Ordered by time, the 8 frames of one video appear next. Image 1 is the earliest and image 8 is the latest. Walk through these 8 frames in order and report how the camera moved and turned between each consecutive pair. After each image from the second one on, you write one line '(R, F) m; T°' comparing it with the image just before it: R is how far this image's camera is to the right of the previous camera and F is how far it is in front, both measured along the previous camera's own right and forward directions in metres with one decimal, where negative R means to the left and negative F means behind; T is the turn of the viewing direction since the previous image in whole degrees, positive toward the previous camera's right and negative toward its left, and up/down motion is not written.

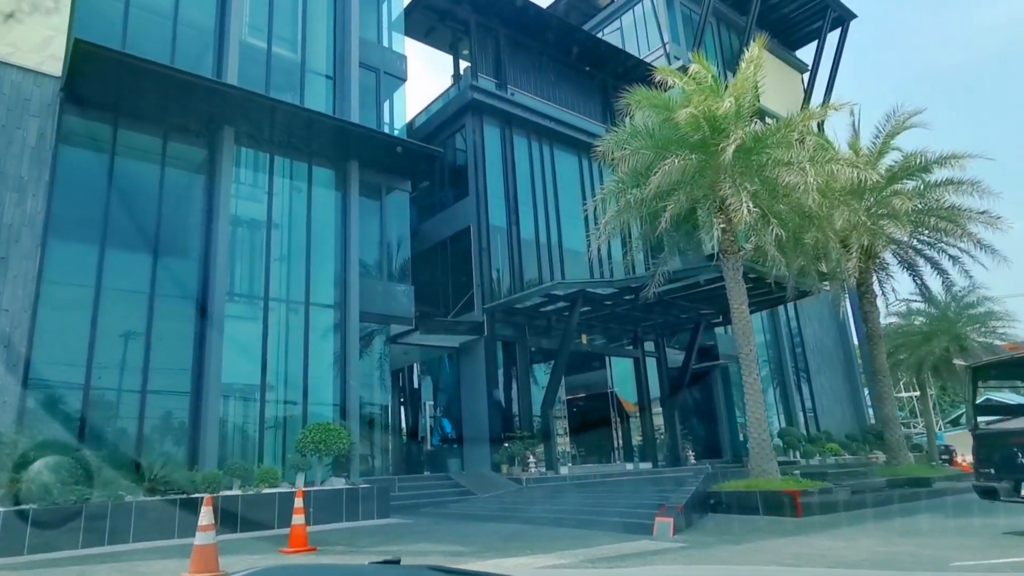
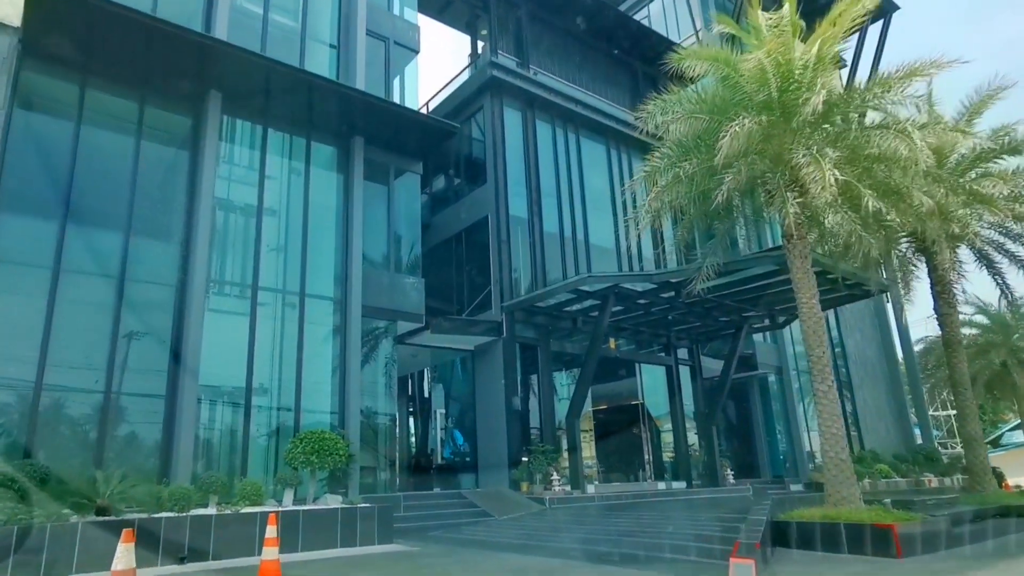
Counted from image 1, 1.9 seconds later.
(-0.3, +1.7) m; -2°
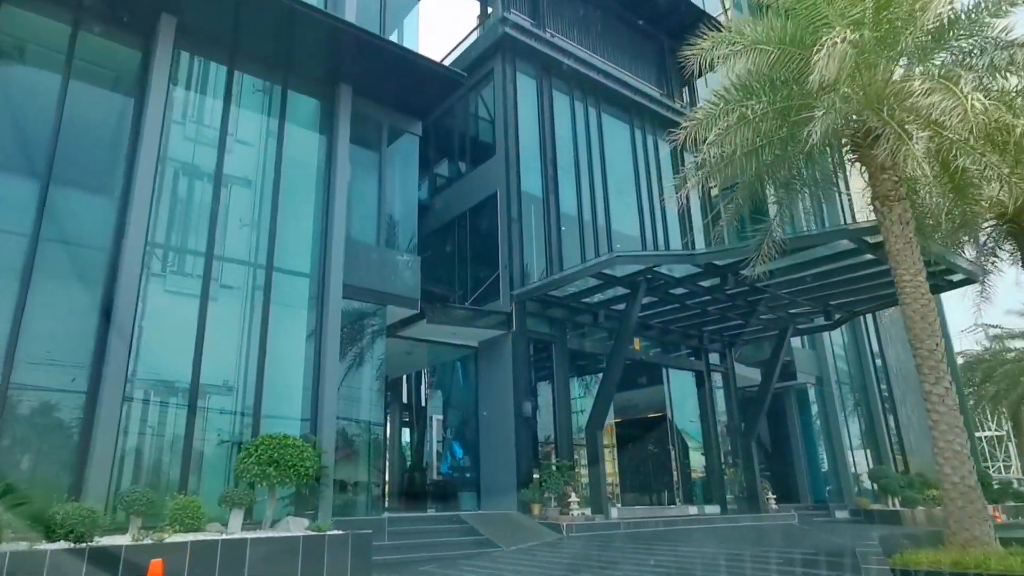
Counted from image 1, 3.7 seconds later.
(-0.2, +2.2) m; -1°
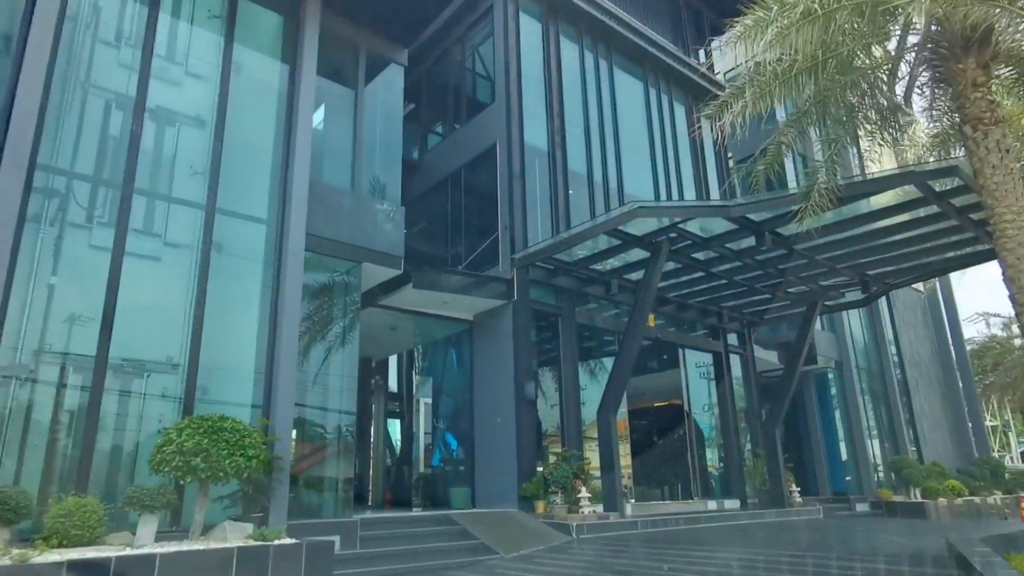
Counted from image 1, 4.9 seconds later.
(-0.3, +1.8) m; +1°
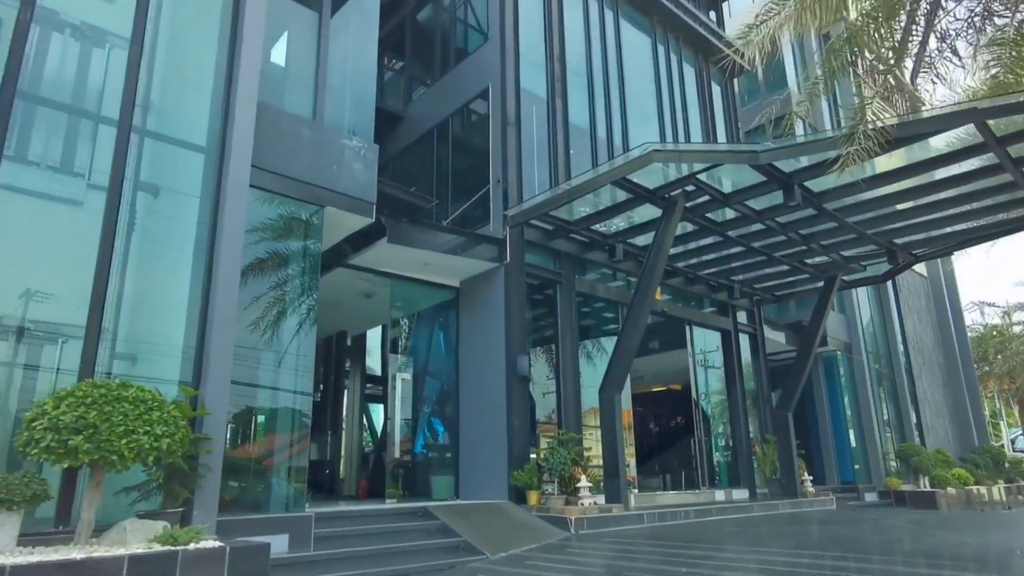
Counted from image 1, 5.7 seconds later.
(-0.1, +1.4) m; +1°
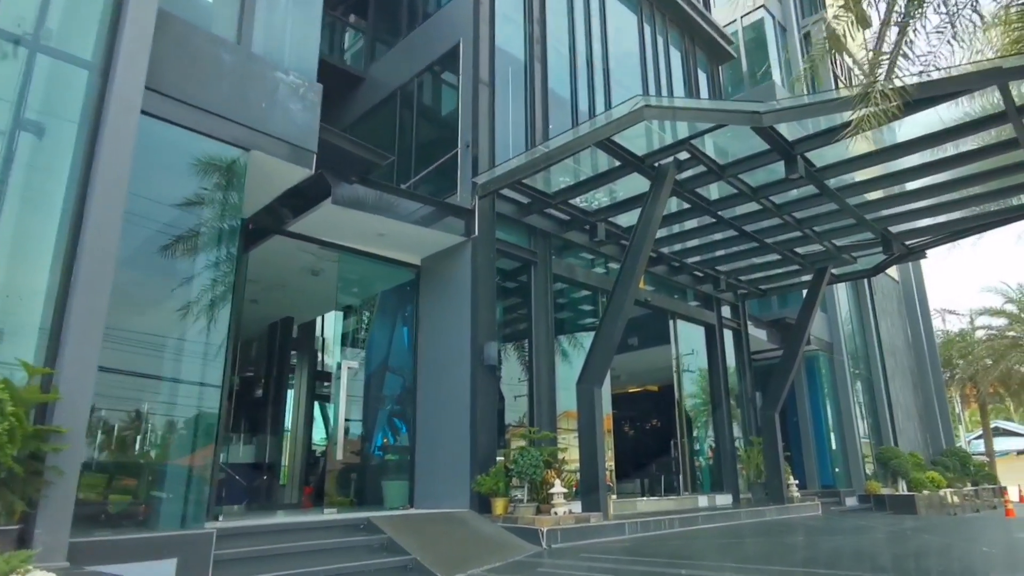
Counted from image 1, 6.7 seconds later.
(+0.1, +1.2) m; +3°
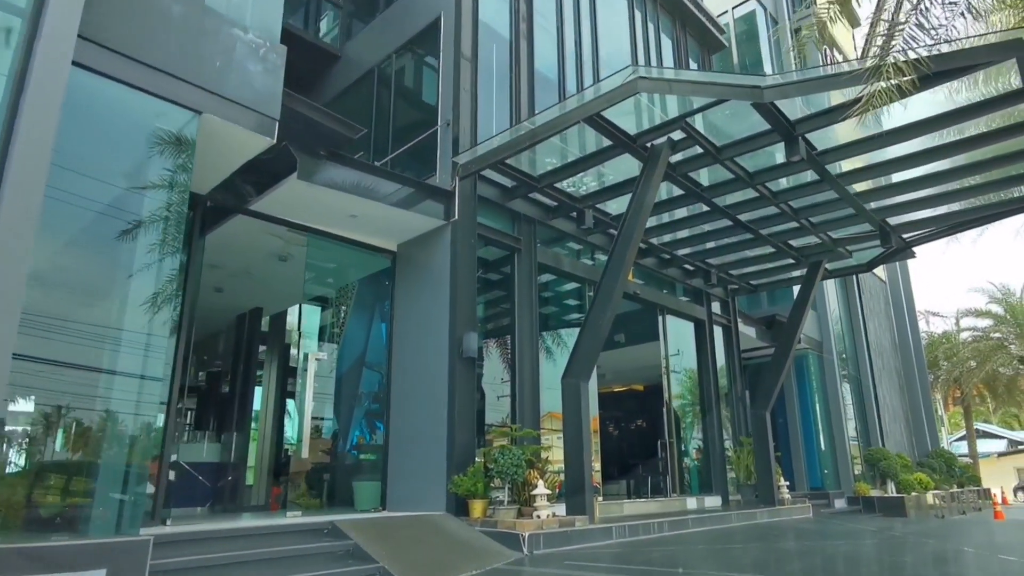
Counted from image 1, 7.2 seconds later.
(+0.1, +0.5) m; +1°
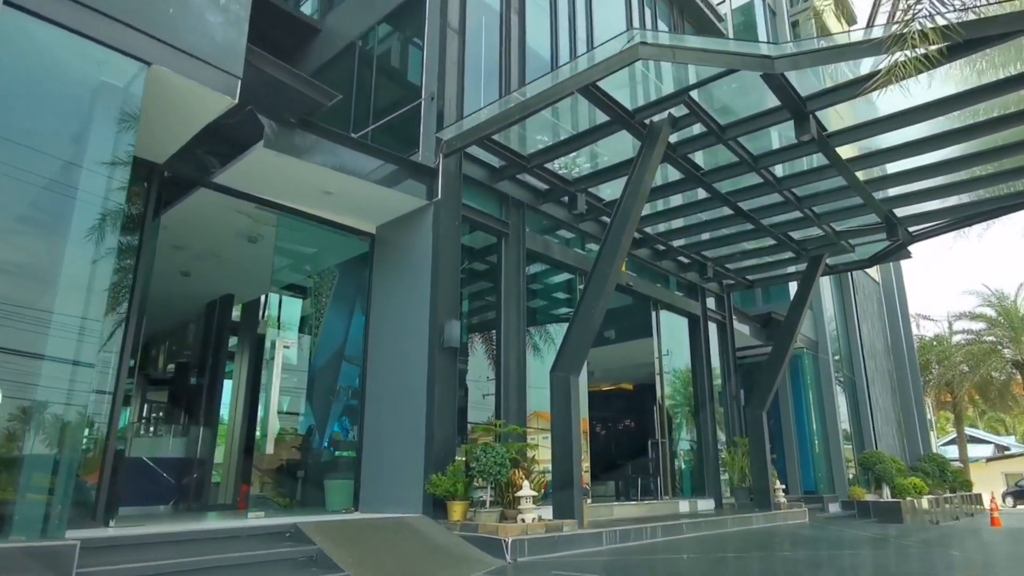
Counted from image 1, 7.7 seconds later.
(+0.1, +0.6) m; +1°
